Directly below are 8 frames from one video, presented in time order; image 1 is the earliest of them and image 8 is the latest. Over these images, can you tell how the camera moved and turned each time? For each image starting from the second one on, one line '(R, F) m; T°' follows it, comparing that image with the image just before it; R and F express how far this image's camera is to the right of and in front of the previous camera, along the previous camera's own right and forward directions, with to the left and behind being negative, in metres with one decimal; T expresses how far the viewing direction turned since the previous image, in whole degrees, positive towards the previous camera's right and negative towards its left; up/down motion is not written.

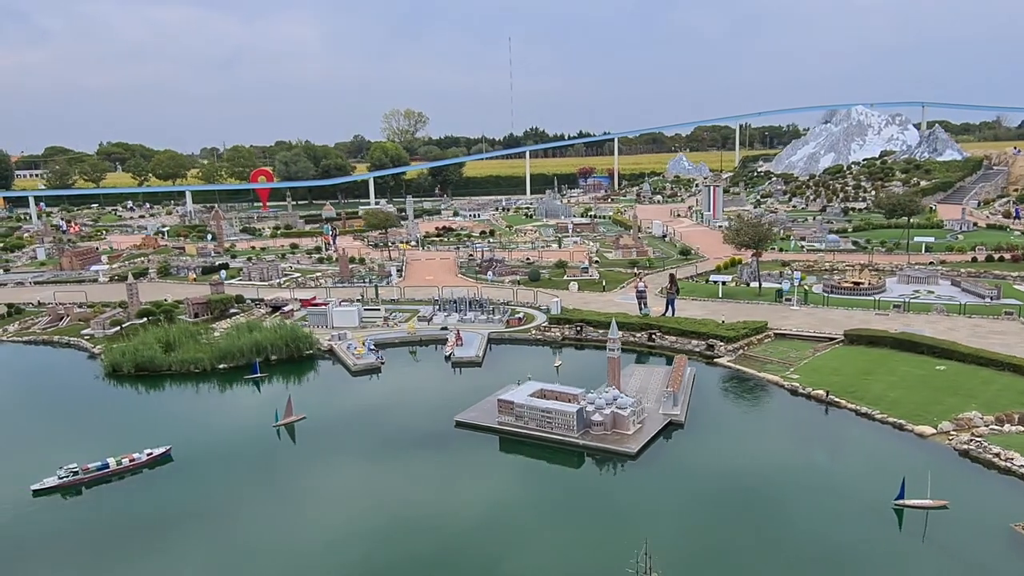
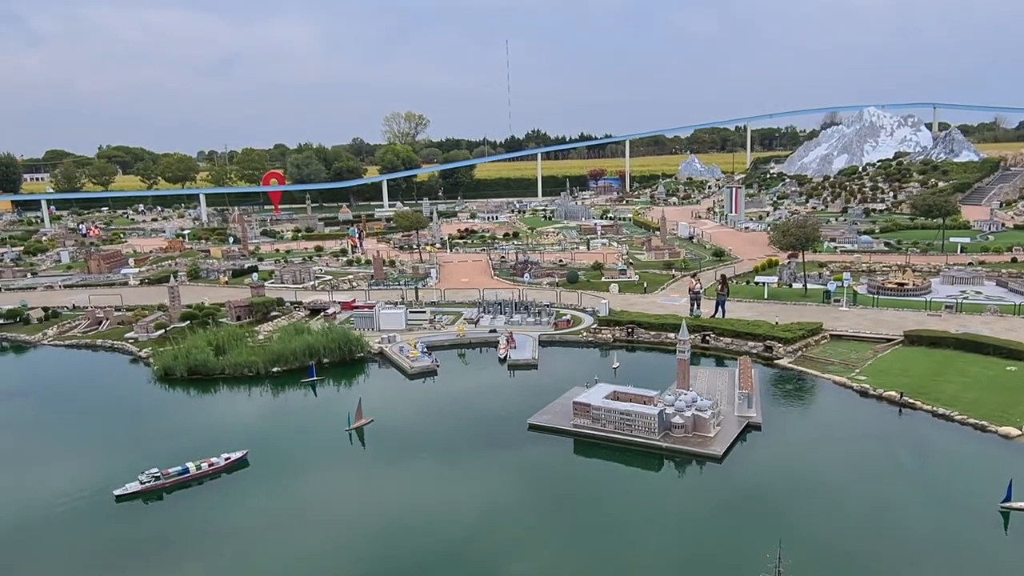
(-1.0, +0.1) m; 0°
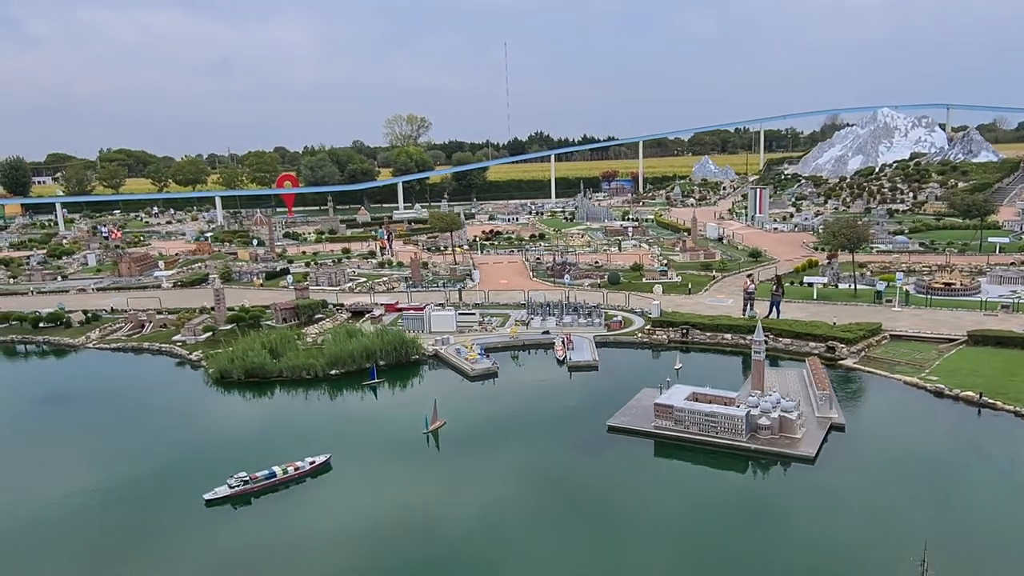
(-1.1, +0.1) m; 0°
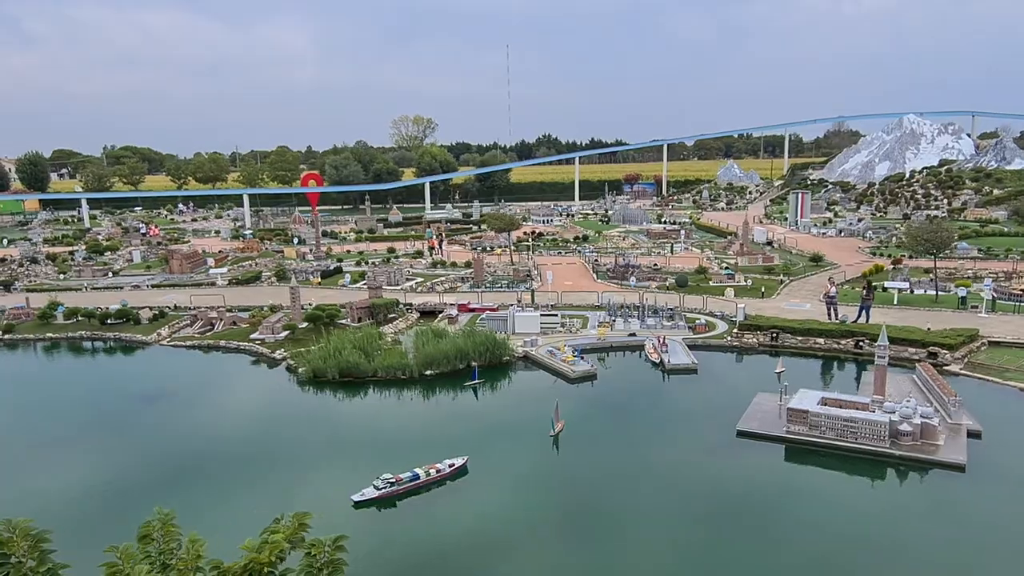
(-1.8, +0.2) m; 0°
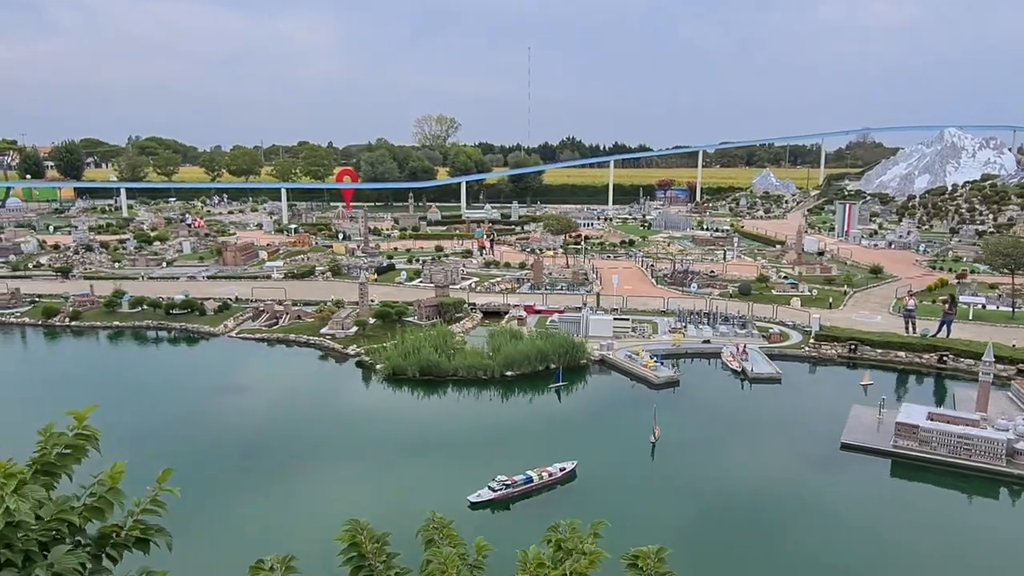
(-1.2, +0.1) m; -1°
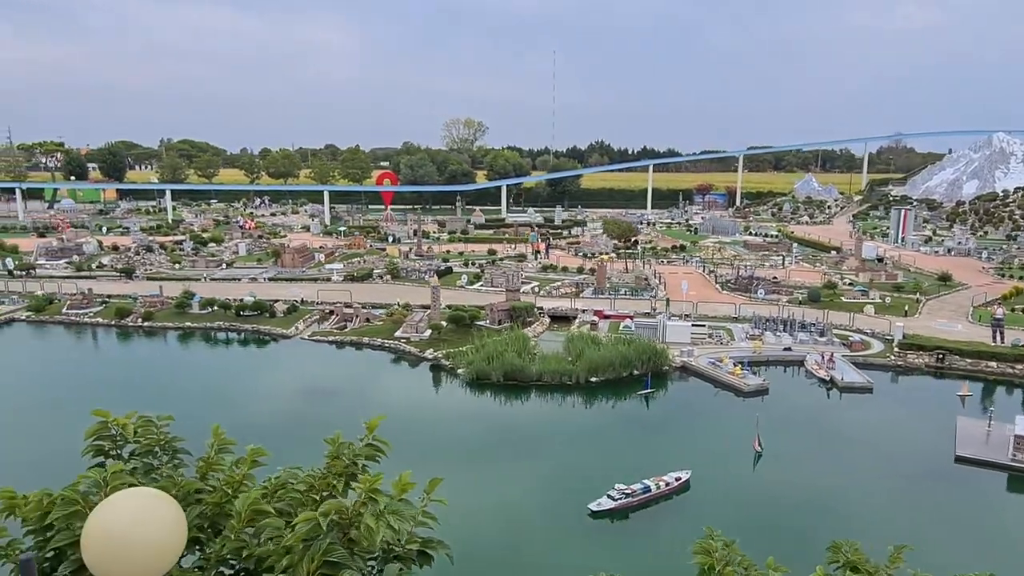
(-1.1, +0.1) m; -2°
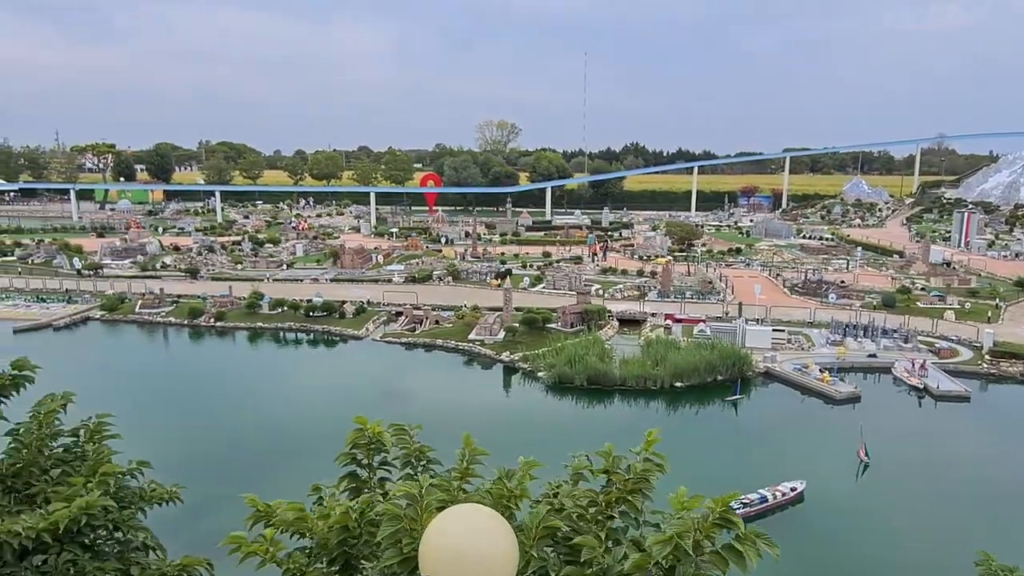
(-0.9, +0.1) m; -2°
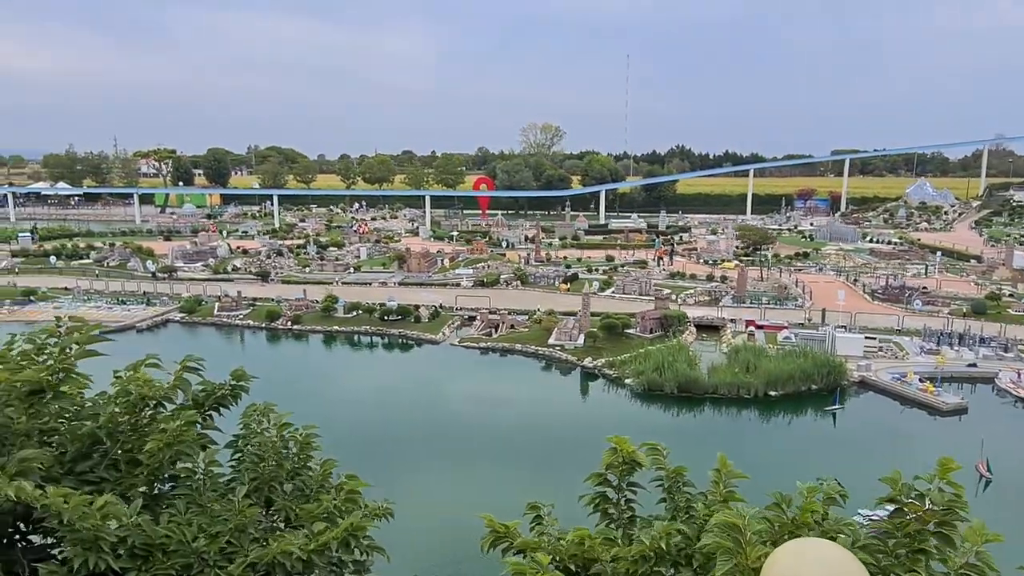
(-0.8, +0.1) m; -3°
